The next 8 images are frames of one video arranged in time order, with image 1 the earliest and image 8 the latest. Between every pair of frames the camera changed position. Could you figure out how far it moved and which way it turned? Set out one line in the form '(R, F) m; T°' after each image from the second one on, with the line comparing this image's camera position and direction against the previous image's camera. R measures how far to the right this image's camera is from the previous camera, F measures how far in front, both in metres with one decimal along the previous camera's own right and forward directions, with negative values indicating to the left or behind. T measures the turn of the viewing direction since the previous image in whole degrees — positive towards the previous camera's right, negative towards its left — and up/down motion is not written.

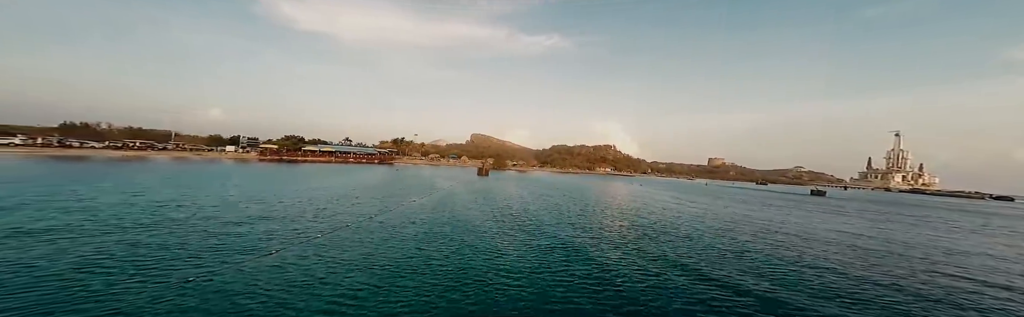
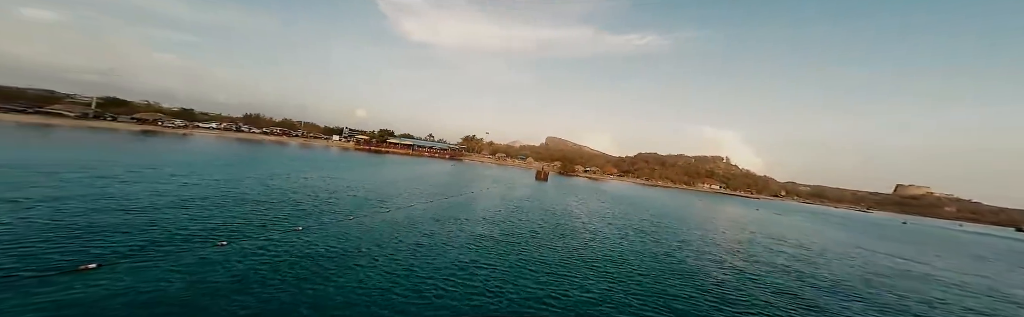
(+2.2, +7.0) m; -18°
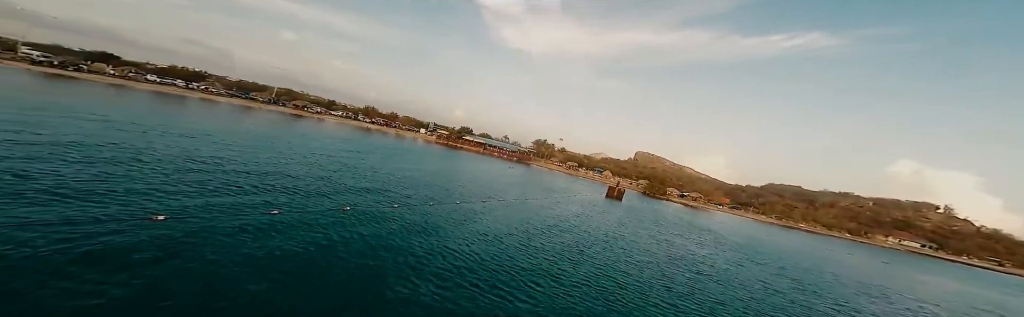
(+2.3, +5.8) m; -18°
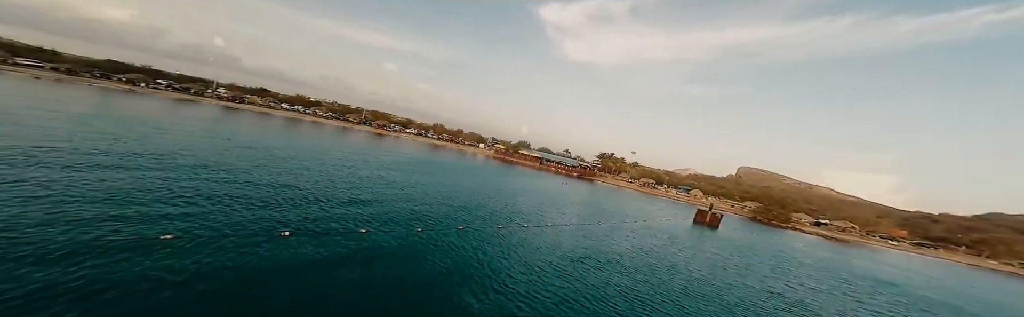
(+1.8, +4.2) m; -15°
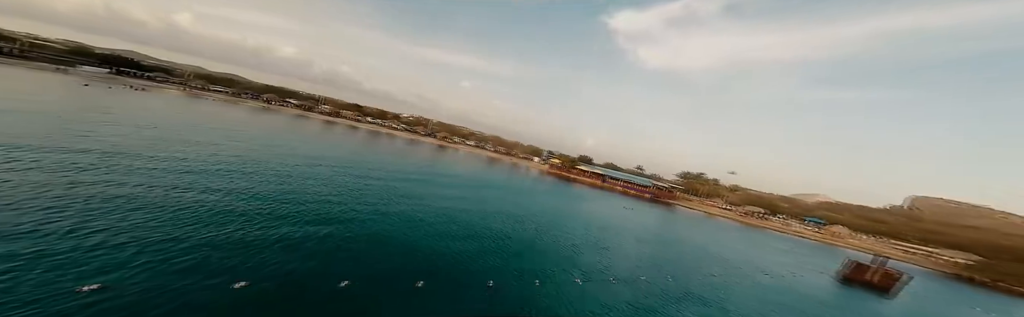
(+2.0, +4.2) m; -15°
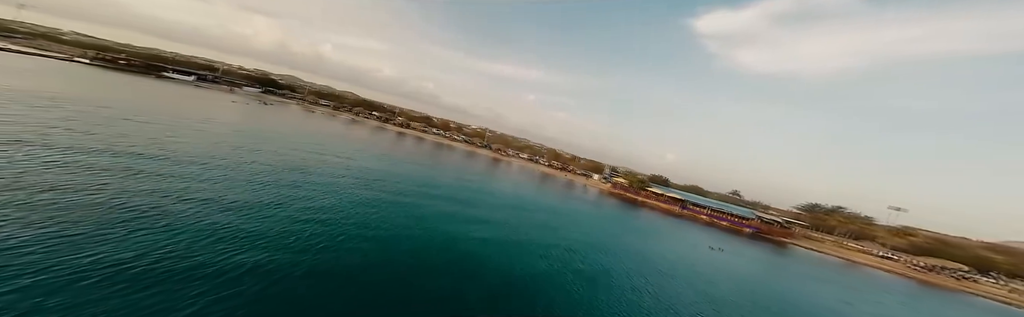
(+1.7, +3.3) m; -14°
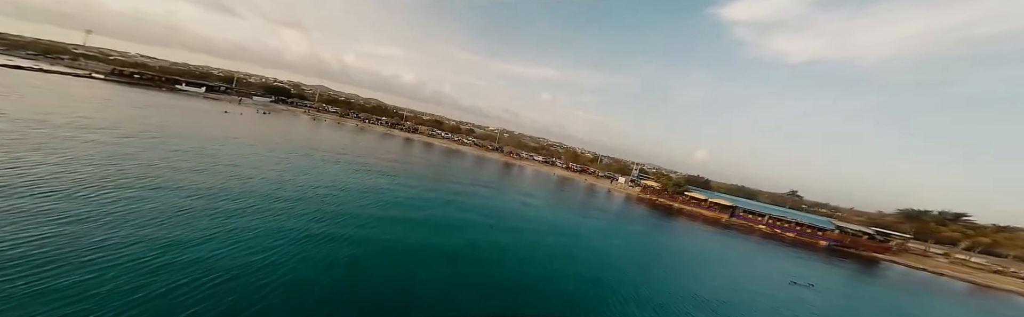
(+1.5, +5.6) m; -4°
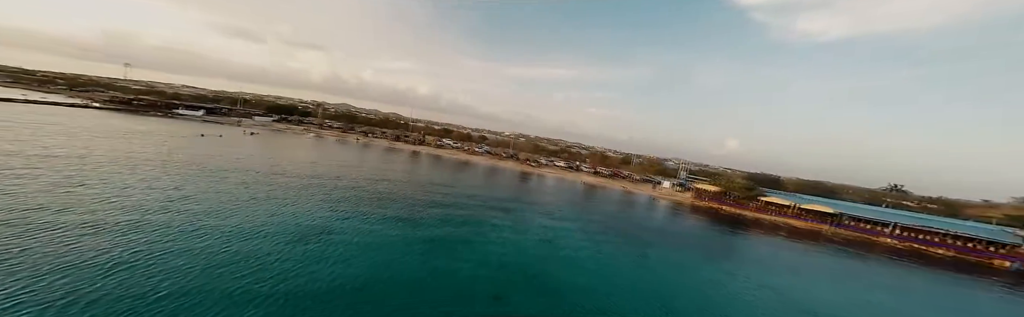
(+0.3, +7.2) m; -4°
